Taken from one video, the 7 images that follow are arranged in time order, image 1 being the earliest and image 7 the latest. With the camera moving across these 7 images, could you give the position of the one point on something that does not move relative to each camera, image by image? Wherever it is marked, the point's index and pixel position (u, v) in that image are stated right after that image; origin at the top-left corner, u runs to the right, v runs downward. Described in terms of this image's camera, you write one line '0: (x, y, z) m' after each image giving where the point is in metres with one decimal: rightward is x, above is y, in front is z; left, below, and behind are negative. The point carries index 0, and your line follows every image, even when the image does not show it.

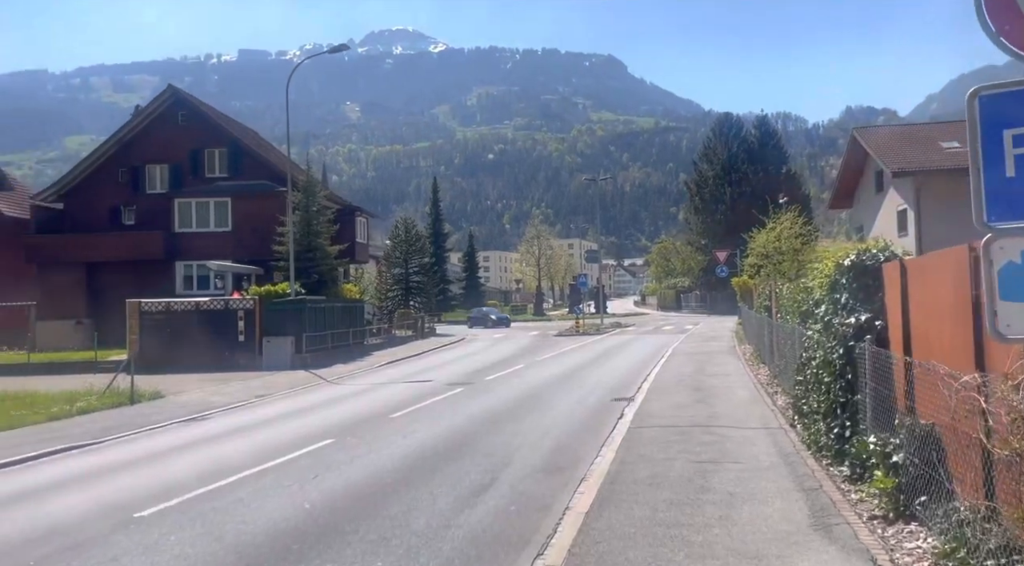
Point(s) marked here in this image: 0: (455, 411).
0: (-1.0, -2.3, +15.7) m
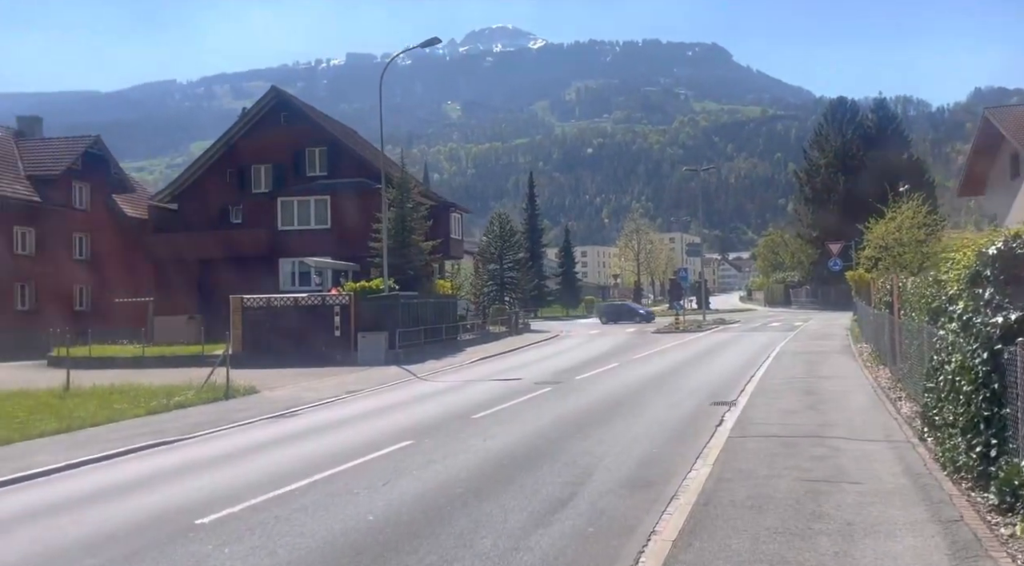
0: (+0.5, -2.2, +14.8) m
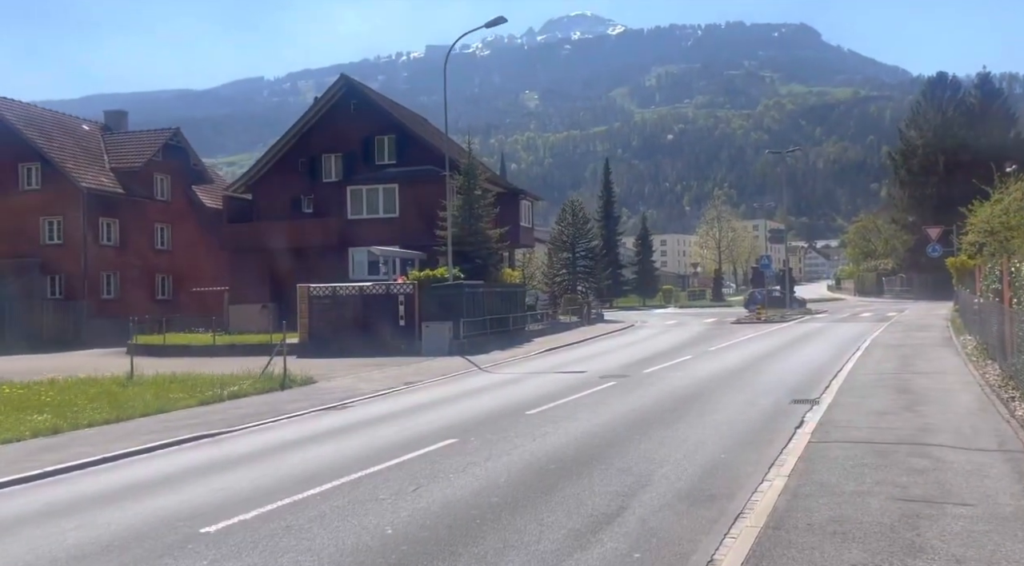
0: (+1.4, -2.0, +13.6) m
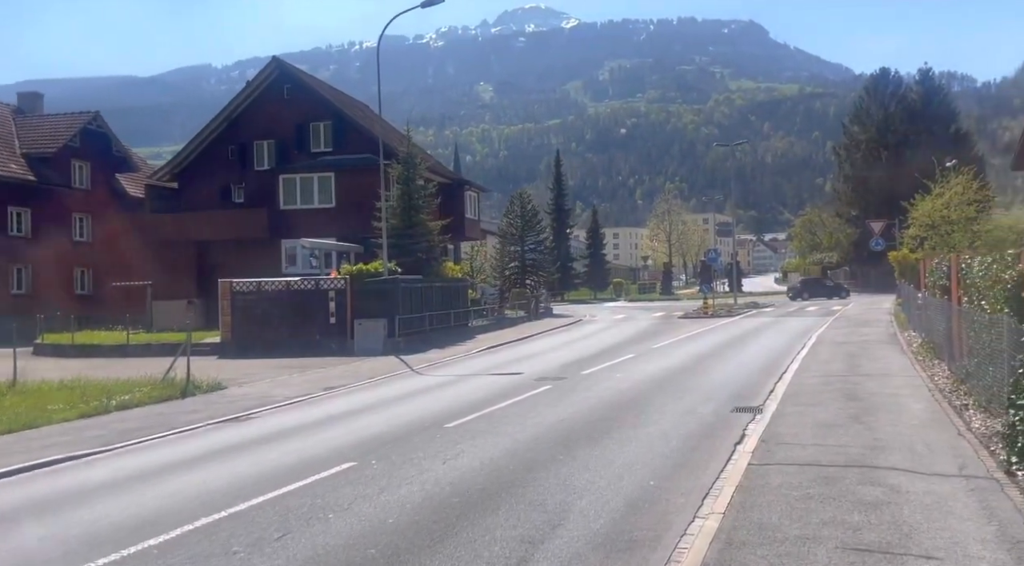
0: (+0.2, -1.9, +12.4) m
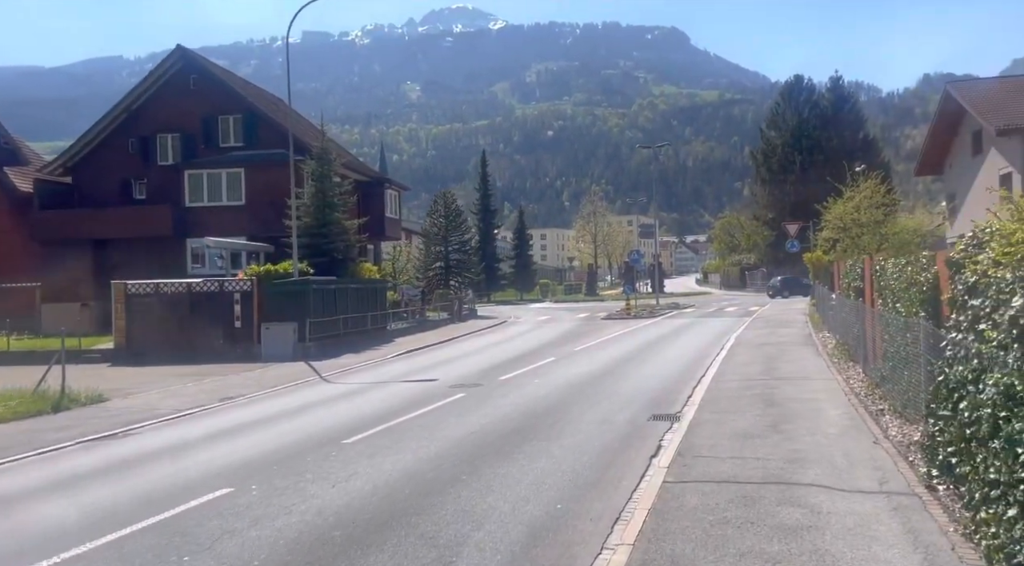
0: (-1.0, -2.0, +11.6) m
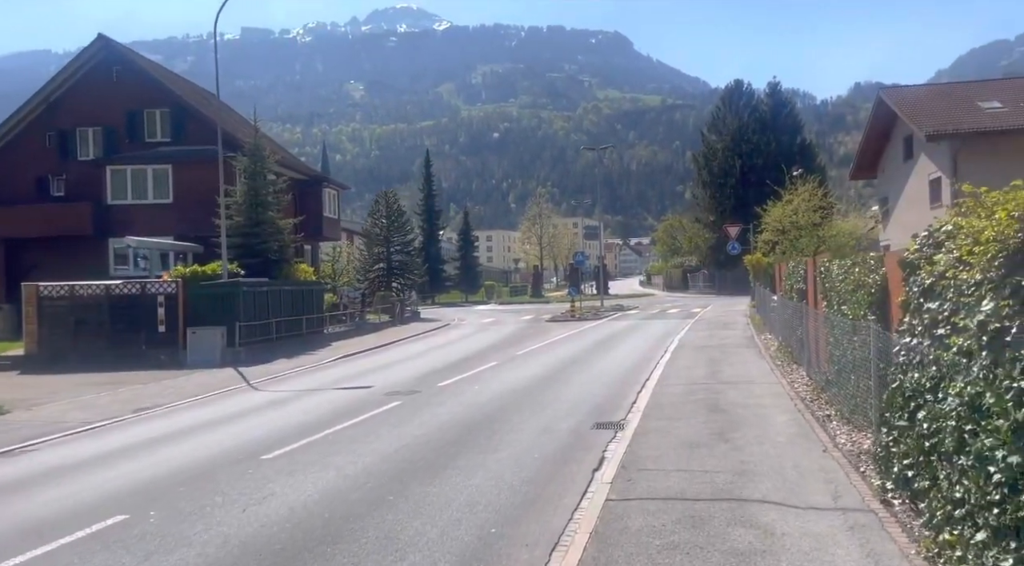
0: (-1.8, -2.0, +10.8) m
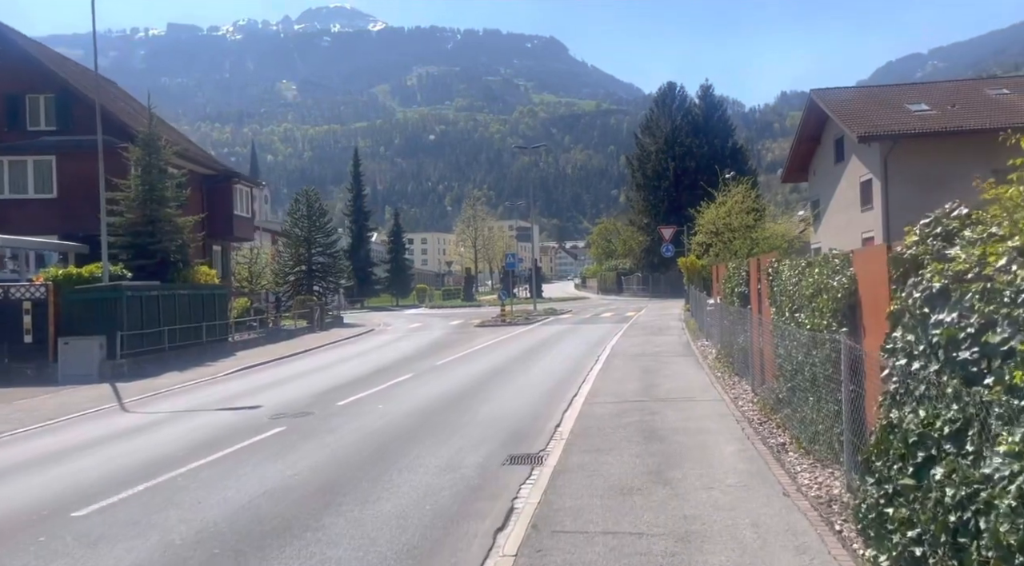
0: (-2.9, -2.1, +8.6) m
